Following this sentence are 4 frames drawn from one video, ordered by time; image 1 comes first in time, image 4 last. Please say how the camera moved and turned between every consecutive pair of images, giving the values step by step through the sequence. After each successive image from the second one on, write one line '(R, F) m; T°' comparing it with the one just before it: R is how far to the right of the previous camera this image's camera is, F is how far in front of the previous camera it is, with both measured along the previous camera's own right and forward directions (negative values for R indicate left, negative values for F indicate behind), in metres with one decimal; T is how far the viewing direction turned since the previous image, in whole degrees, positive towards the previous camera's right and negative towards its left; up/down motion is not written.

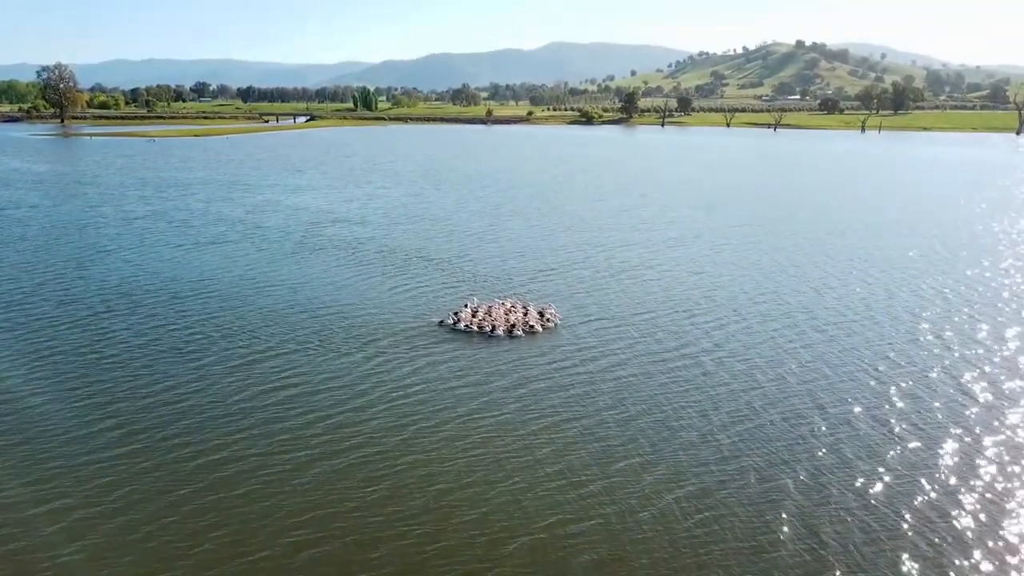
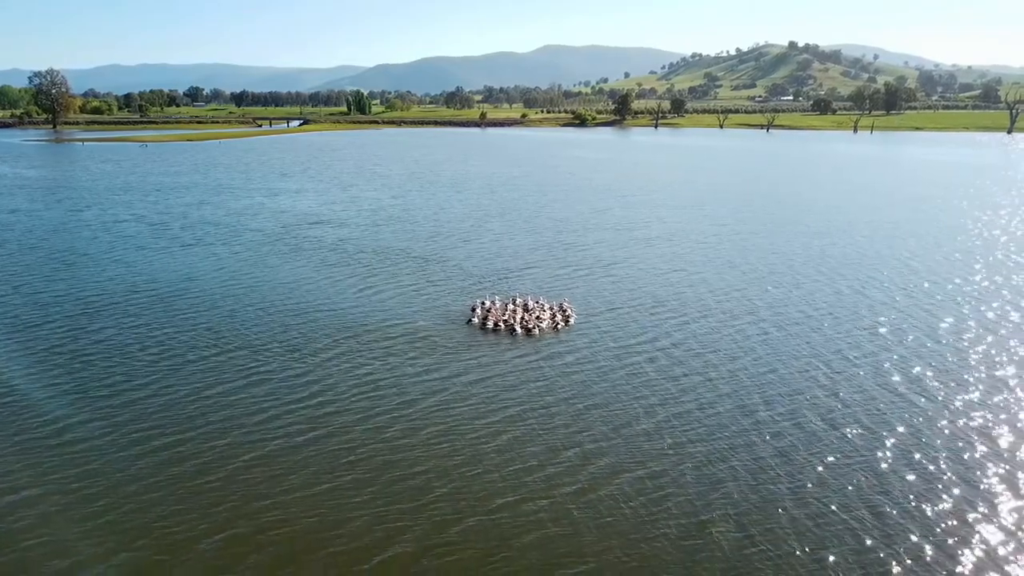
(+1.9, -0.9) m; 0°
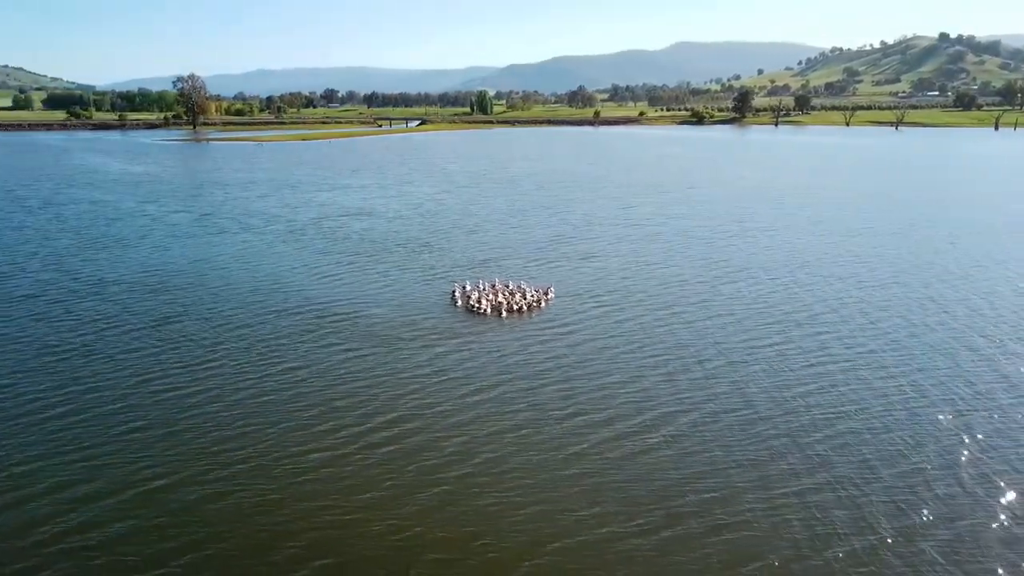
(+13.9, -2.7) m; -9°
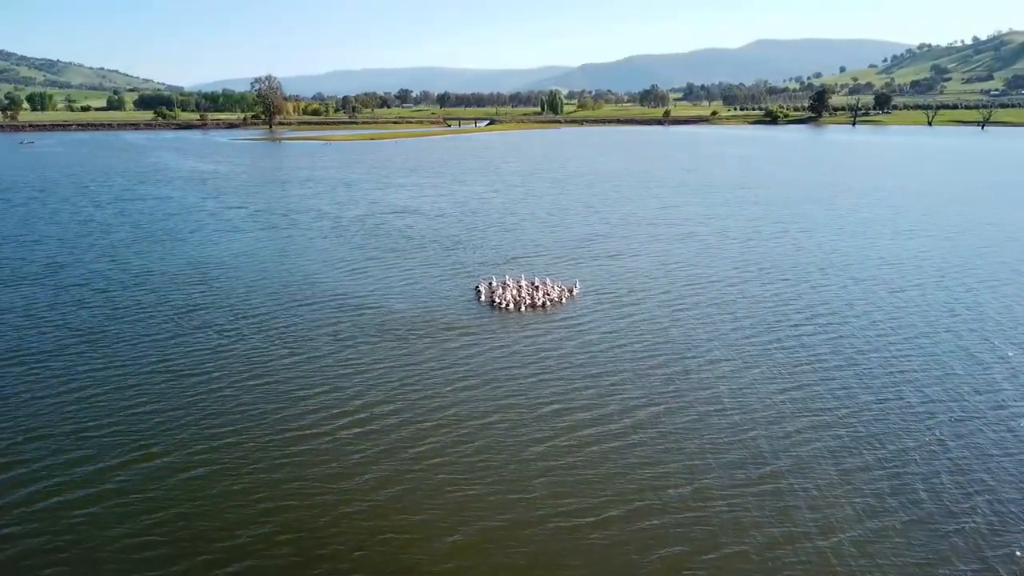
(+4.0, -1.1) m; -5°
